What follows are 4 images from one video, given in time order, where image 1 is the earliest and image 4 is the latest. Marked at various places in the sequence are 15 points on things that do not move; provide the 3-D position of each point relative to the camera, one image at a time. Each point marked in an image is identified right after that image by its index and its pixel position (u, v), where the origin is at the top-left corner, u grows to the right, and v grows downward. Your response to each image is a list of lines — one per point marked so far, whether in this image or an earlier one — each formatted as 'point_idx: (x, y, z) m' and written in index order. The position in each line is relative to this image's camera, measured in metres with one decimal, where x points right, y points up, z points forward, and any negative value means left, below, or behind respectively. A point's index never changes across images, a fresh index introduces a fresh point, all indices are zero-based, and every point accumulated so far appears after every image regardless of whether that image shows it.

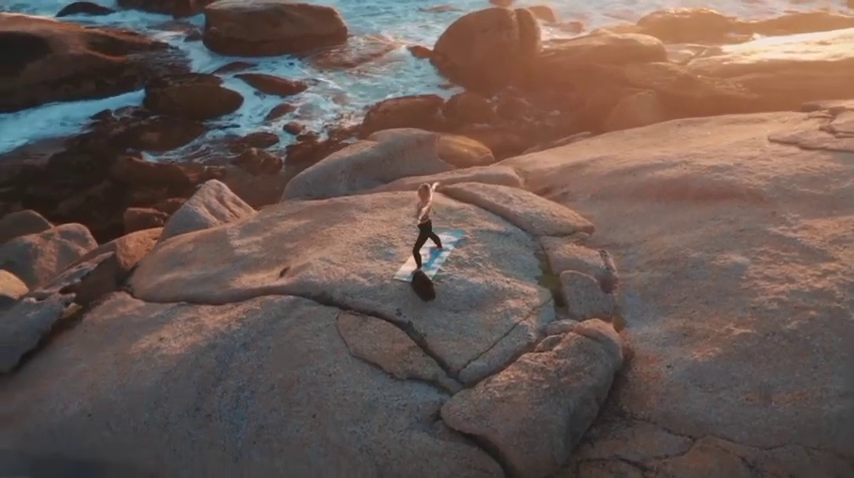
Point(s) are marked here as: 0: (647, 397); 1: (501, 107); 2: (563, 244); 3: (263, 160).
0: (+1.1, -0.8, +4.8) m
1: (+1.1, +1.9, +13.2) m
2: (+0.8, 0.0, +5.7) m
3: (-2.1, +1.0, +11.8) m
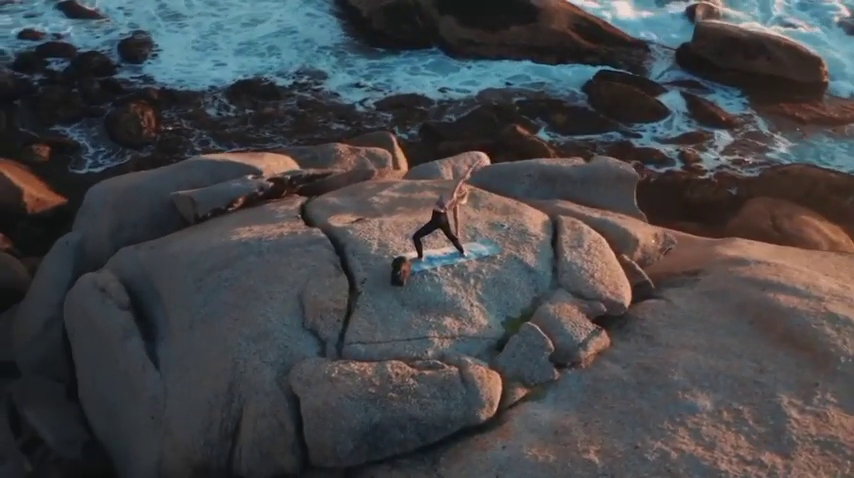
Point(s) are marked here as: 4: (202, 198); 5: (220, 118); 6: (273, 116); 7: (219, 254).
0: (+0.2, -1.1, +4.4) m
1: (+6.1, +0.2, +11.0) m
2: (+0.8, -0.4, +5.3) m
3: (+2.6, +0.9, +11.8) m
4: (-1.9, +0.4, +7.8) m
5: (-2.8, +1.7, +12.5) m
6: (-2.2, +1.8, +13.0) m
7: (-1.4, -0.1, +6.1) m
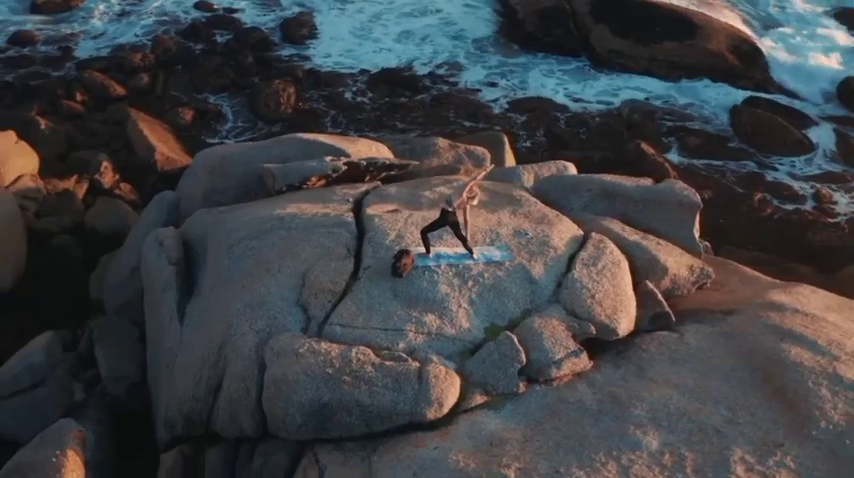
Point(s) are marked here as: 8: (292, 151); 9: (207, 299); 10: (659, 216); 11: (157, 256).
0: (-0.2, -1.0, +4.5) m
1: (+7.1, -0.7, +9.7) m
2: (+0.7, -0.5, +5.2) m
3: (+3.9, +0.4, +11.2) m
4: (-1.3, +0.6, +8.2) m
5: (-1.0, +1.9, +12.9) m
6: (-0.3, +2.0, +13.3) m
7: (-1.2, +0.1, +6.4) m
8: (-1.3, +0.9, +8.9) m
9: (-1.5, -0.4, +6.0) m
10: (+1.8, +0.2, +7.0) m
11: (-2.0, -0.1, +6.9) m
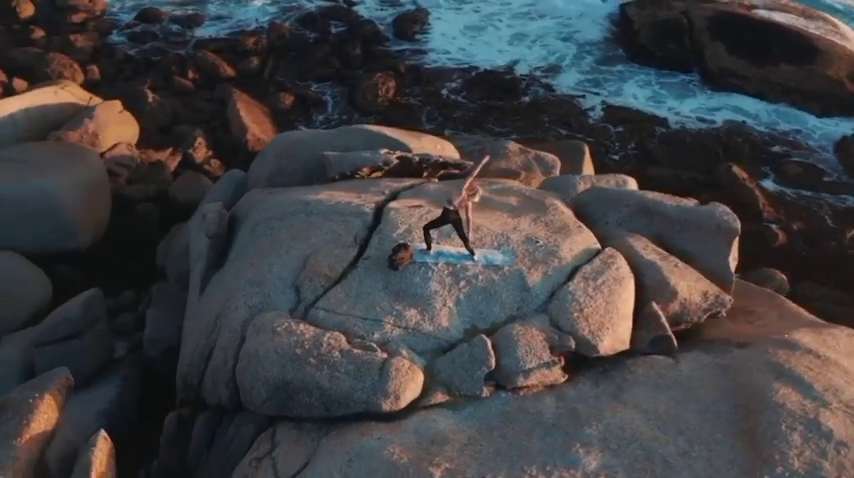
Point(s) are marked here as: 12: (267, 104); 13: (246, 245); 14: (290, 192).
0: (-0.4, -1.0, +4.5) m
1: (+7.5, -1.4, +8.6) m
2: (+0.6, -0.5, +5.1) m
3: (+4.8, 0.0, +10.5) m
4: (-0.8, +0.7, +8.4) m
5: (+0.3, +2.0, +13.0) m
6: (+1.1, +1.9, +13.3) m
7: (-1.0, +0.2, +6.6) m
8: (-0.7, +1.0, +9.1) m
9: (-1.4, -0.2, +6.3) m
10: (+2.0, 0.0, +6.7) m
11: (-1.8, +0.1, +7.3) m
12: (-2.2, +1.9, +12.4) m
13: (-1.2, -0.1, +6.3) m
14: (-1.1, +0.4, +7.2) m
